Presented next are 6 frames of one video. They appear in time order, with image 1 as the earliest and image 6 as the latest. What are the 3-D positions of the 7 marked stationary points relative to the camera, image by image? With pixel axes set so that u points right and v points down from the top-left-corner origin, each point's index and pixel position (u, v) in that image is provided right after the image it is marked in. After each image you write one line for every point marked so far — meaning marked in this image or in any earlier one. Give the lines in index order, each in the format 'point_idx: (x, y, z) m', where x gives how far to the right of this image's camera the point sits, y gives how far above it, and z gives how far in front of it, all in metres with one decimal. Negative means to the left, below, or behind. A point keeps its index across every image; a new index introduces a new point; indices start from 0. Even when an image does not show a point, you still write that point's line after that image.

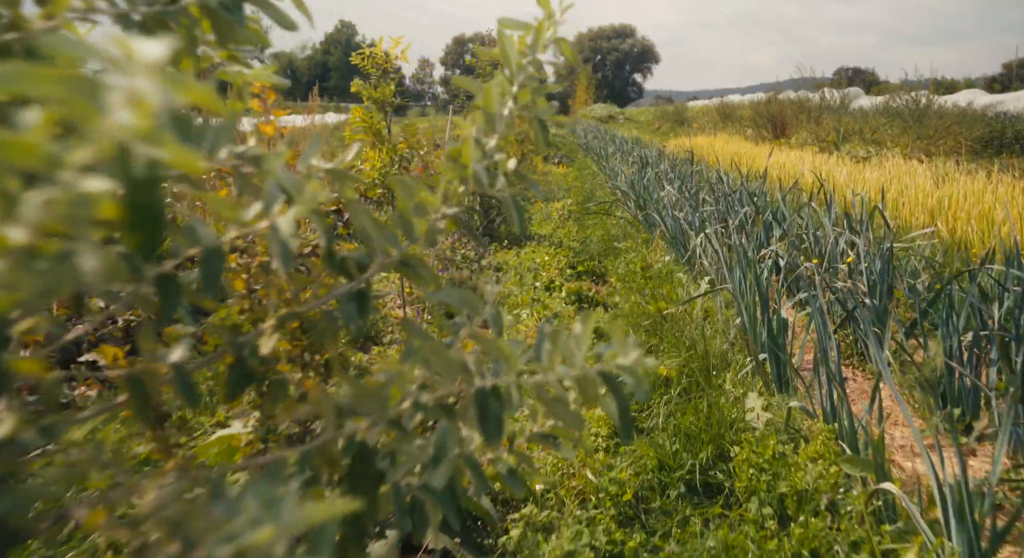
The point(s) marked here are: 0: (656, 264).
0: (+1.0, +0.1, +5.4) m
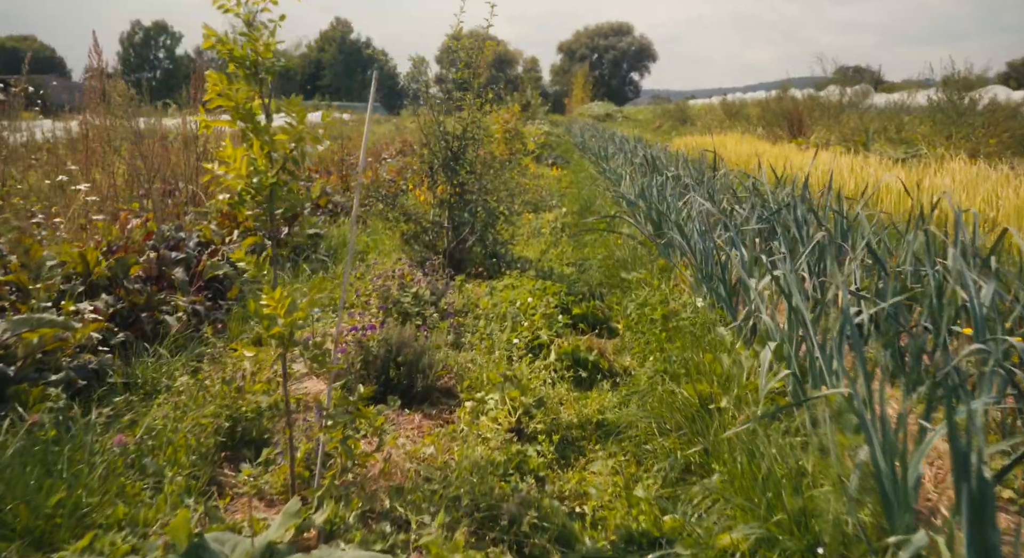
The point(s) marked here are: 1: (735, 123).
0: (+0.8, -0.1, +3.9) m
1: (+5.3, +3.7, +18.7) m
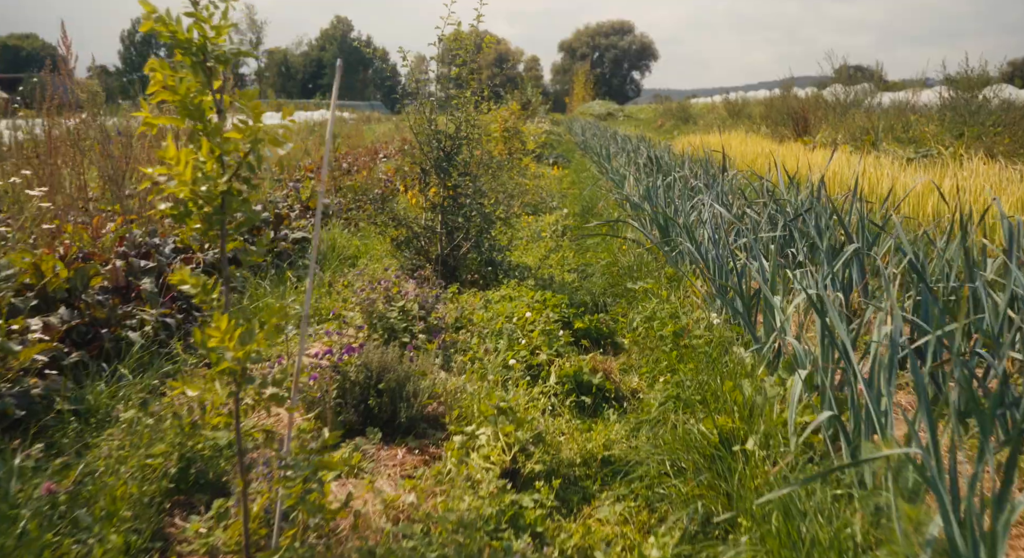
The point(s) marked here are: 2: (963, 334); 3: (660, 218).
0: (+0.8, -0.2, +3.6) m
1: (+5.3, +3.6, +18.3) m
2: (+1.3, -0.2, +2.3) m
3: (+1.0, +0.4, +5.1) m
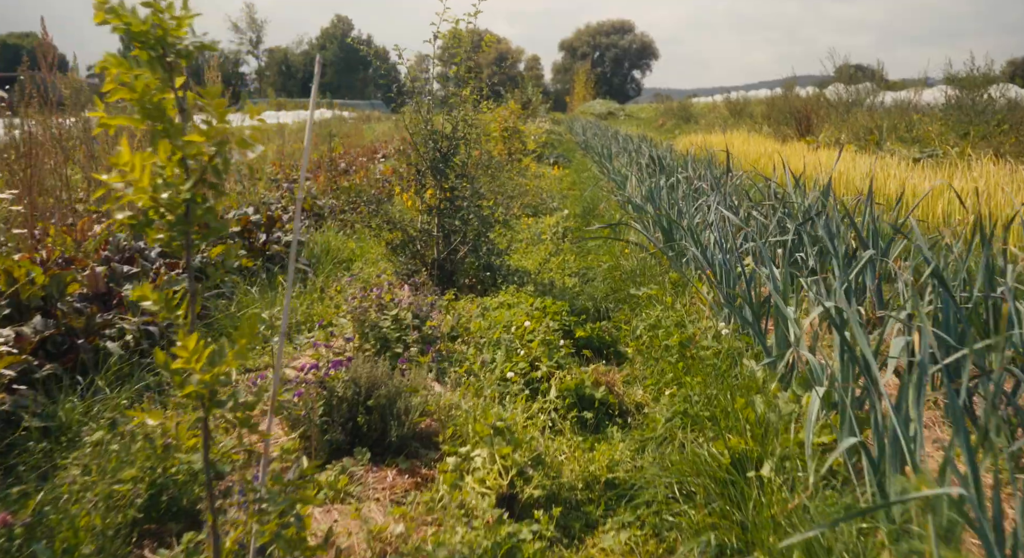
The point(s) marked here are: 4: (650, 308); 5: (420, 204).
0: (+0.8, -0.2, +3.4) m
1: (+5.3, +3.6, +18.2) m
2: (+1.3, -0.2, +2.1) m
3: (+0.9, +0.4, +4.9) m
4: (+0.7, -0.2, +4.1) m
5: (-0.6, +0.5, +4.8) m
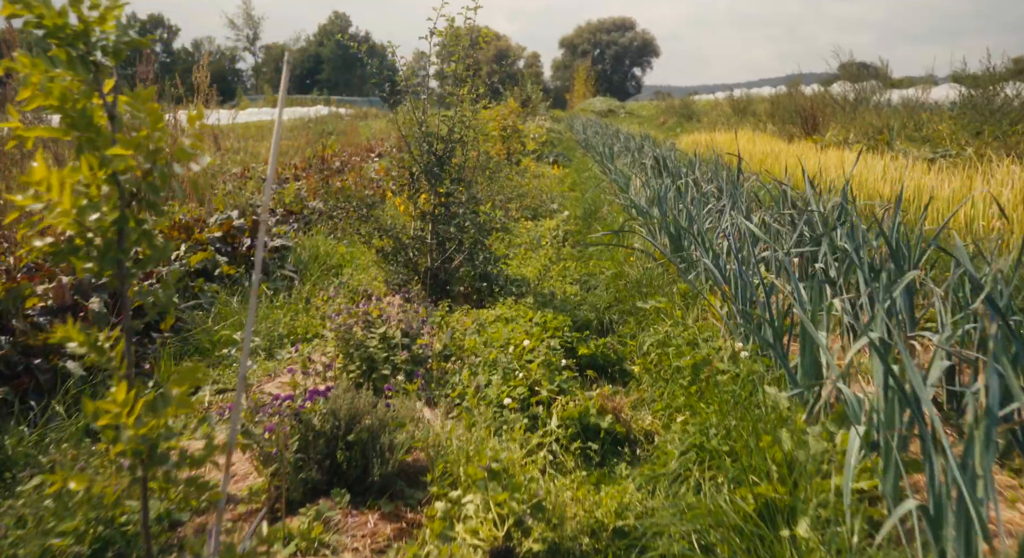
0: (+0.8, -0.3, +3.1) m
1: (+5.2, +3.6, +17.9) m
2: (+1.3, -0.3, +1.9) m
3: (+0.9, +0.3, +4.6) m
4: (+0.7, -0.2, +3.8) m
5: (-0.6, +0.4, +4.6) m
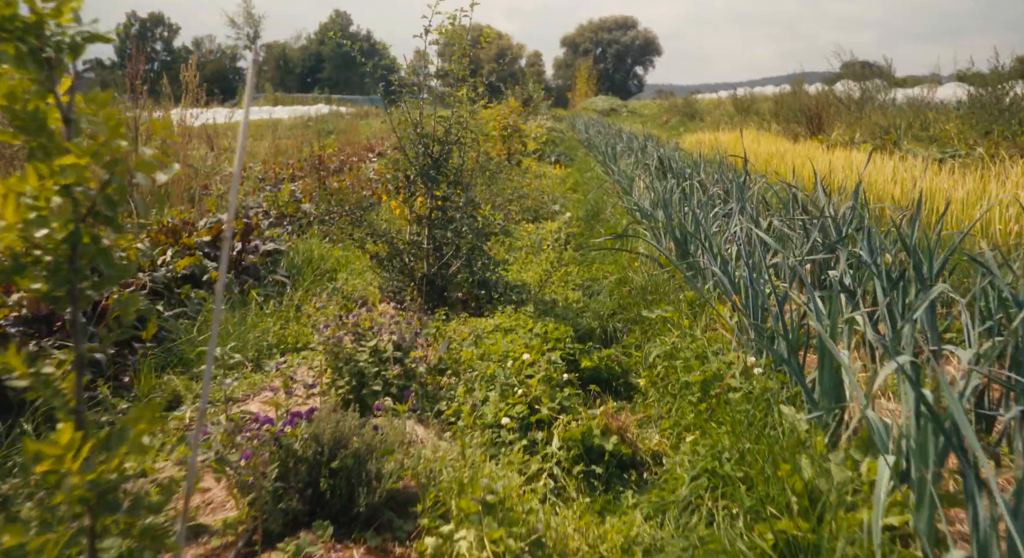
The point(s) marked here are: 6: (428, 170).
0: (+0.8, -0.3, +3.0) m
1: (+5.3, +3.6, +17.7) m
2: (+1.3, -0.3, +1.7) m
3: (+0.9, +0.3, +4.4) m
4: (+0.7, -0.2, +3.6) m
5: (-0.6, +0.4, +4.4) m
6: (-0.5, +0.6, +4.3) m
